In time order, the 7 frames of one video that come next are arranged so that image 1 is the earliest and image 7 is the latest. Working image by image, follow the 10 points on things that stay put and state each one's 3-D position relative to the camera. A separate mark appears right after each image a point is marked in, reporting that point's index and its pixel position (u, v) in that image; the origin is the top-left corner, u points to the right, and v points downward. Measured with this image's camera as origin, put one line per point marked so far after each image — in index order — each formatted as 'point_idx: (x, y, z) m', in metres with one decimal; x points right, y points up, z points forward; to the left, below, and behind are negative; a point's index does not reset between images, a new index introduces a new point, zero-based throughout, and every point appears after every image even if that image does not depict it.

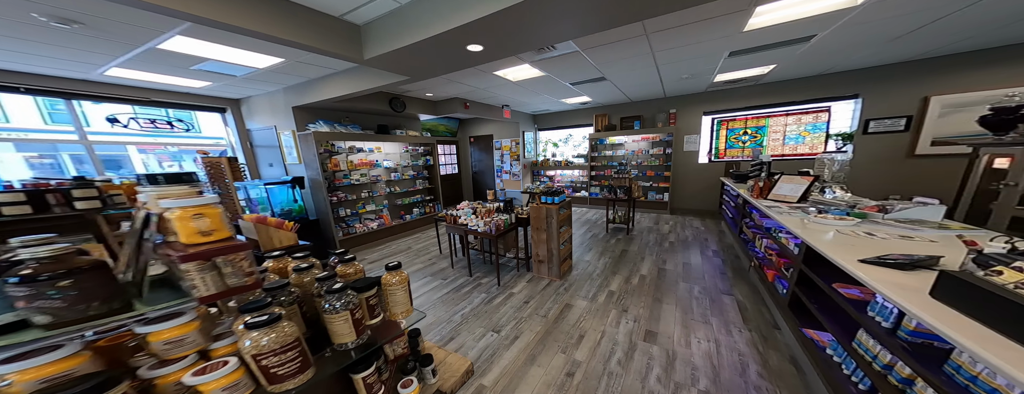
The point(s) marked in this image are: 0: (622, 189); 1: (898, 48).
0: (+2.2, +0.1, +4.6) m
1: (+5.4, +2.1, +3.2) m
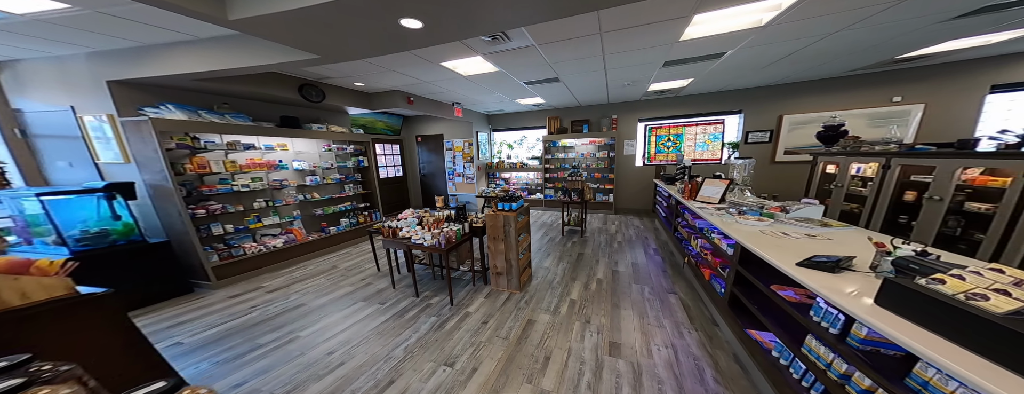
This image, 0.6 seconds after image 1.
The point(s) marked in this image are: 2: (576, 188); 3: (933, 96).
0: (+1.3, +0.1, +4.7) m
1: (+4.7, +2.2, +3.9) m
2: (+1.4, +0.1, +4.8) m
3: (+7.1, +1.8, +4.0) m
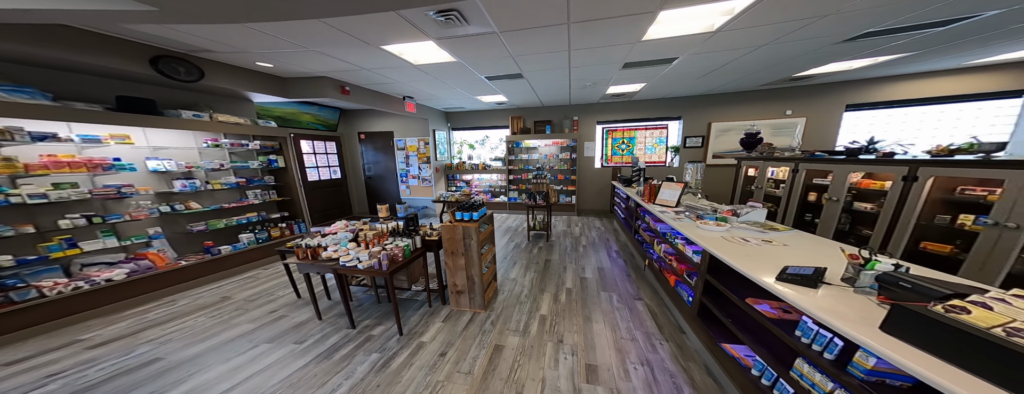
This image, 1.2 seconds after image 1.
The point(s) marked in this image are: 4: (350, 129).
0: (+0.6, 0.0, +4.5) m
1: (+4.0, +2.2, +4.3) m
2: (+0.6, +0.1, +4.6) m
3: (+6.4, +1.8, +4.7) m
4: (-3.7, +1.5, +5.1) m
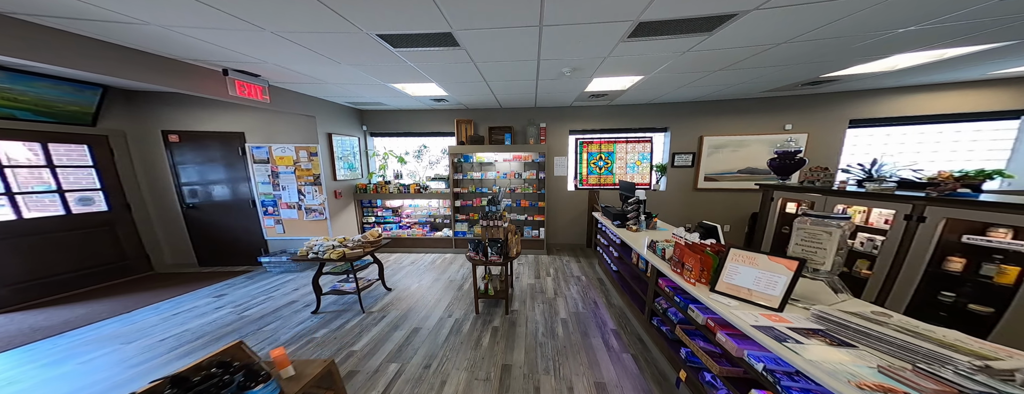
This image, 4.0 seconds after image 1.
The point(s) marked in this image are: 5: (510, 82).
0: (-0.2, -0.6, +2.8) m
1: (+3.2, +1.6, +3.2) m
2: (-0.2, -0.5, +2.9) m
3: (+5.5, +1.3, +4.0) m
4: (-4.5, +0.9, +2.8) m
5: (0.0, +1.6, +3.2) m
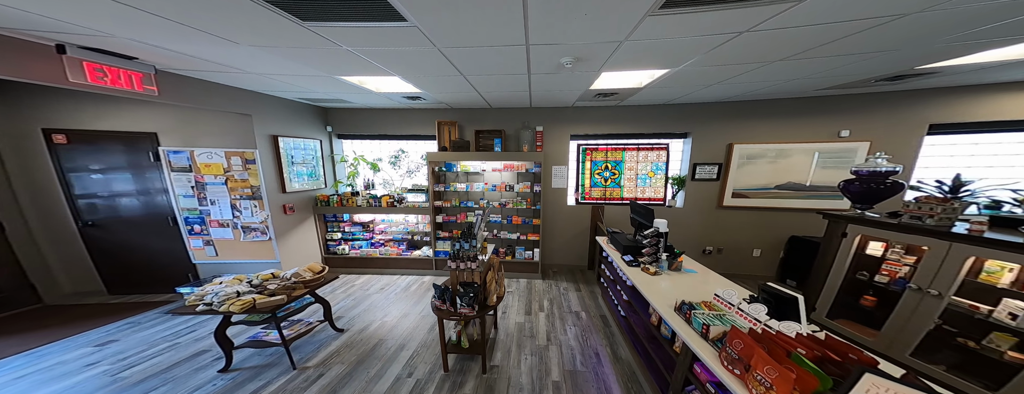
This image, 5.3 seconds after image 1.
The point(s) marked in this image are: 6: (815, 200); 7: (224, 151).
0: (-0.4, -0.8, +2.1) m
1: (+3.0, +1.3, +2.5) m
2: (-0.4, -0.8, +2.2) m
3: (+5.3, +0.9, +3.2) m
4: (-4.7, +0.7, +2.2) m
5: (-0.2, +1.4, +2.6) m
6: (+4.6, 0.0, +3.4) m
7: (-3.3, +0.5, +2.6) m
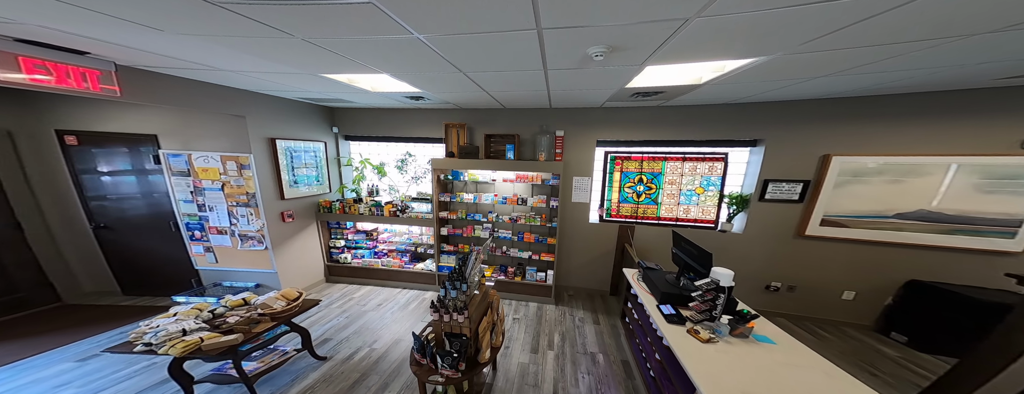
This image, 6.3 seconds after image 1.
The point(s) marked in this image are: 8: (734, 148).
0: (-0.5, -1.0, +1.7) m
1: (+3.1, +1.0, +1.7) m
2: (-0.4, -1.0, +1.7) m
3: (+5.4, +0.5, +2.1) m
4: (-4.6, +0.7, +2.2) m
5: (-0.1, +1.2, +2.1) m
6: (+4.7, -0.4, +2.4) m
7: (-3.2, +0.5, +2.5) m
8: (+2.9, +0.6, +2.9) m
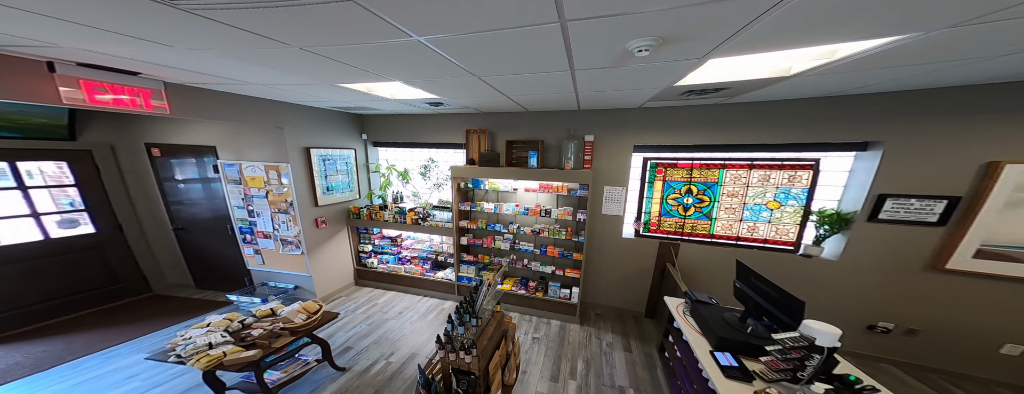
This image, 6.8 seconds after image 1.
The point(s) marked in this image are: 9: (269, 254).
0: (-0.4, -1.2, +1.5) m
1: (+3.1, +0.8, +1.0) m
2: (-0.3, -1.1, +1.6) m
3: (+5.5, +0.3, +1.1) m
4: (-4.4, +0.6, +2.6) m
5: (+0.1, +1.0, +1.8) m
6: (+4.8, -0.6, +1.5) m
7: (-3.0, +0.3, +2.7) m
8: (+3.1, +0.4, +2.2) m
9: (-3.2, -0.8, +3.0) m
